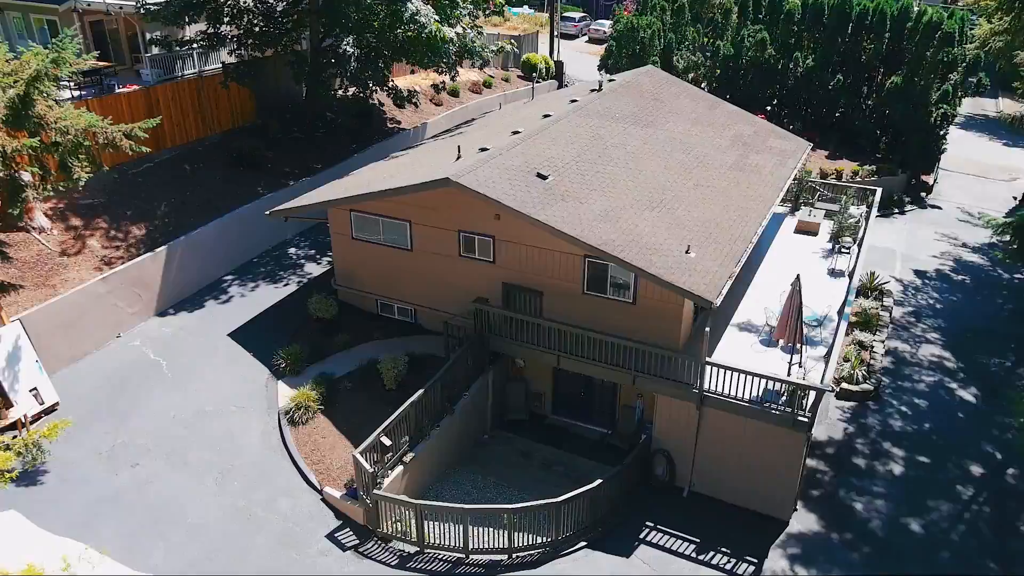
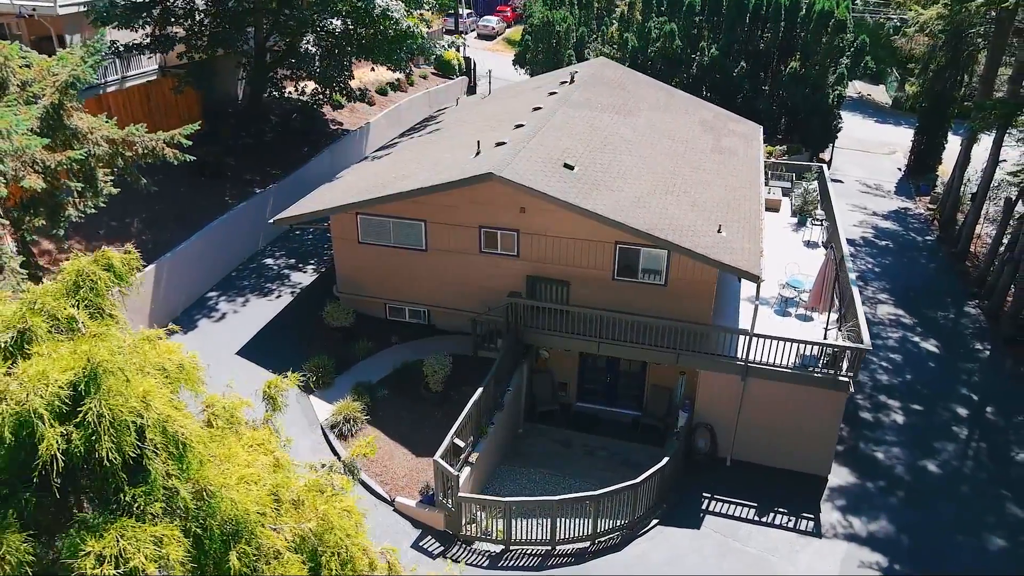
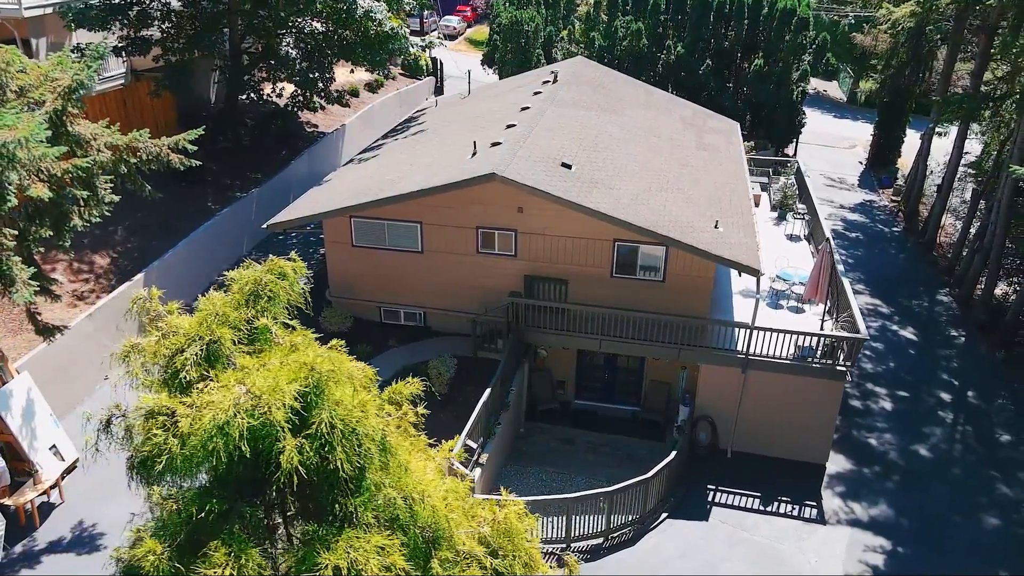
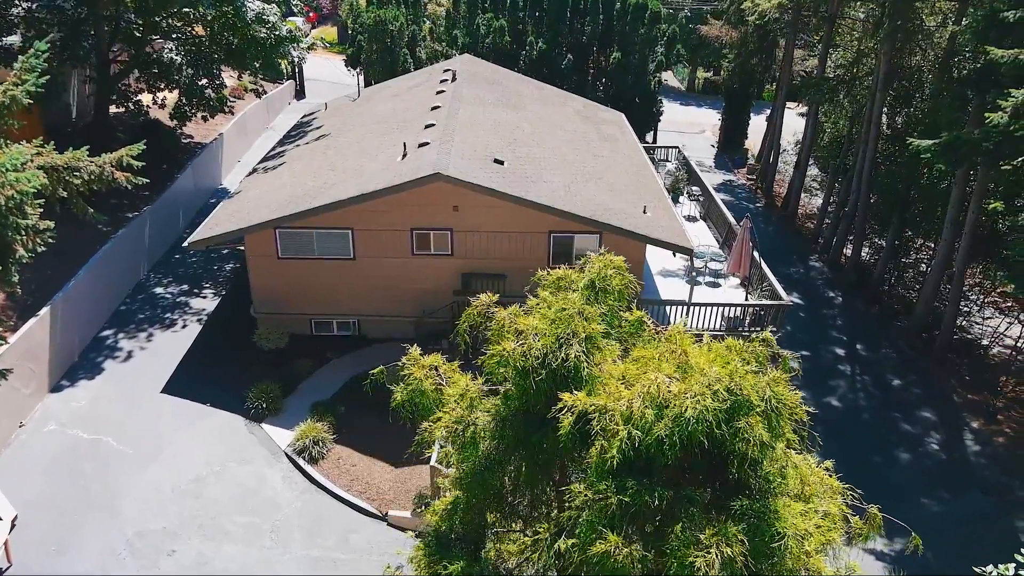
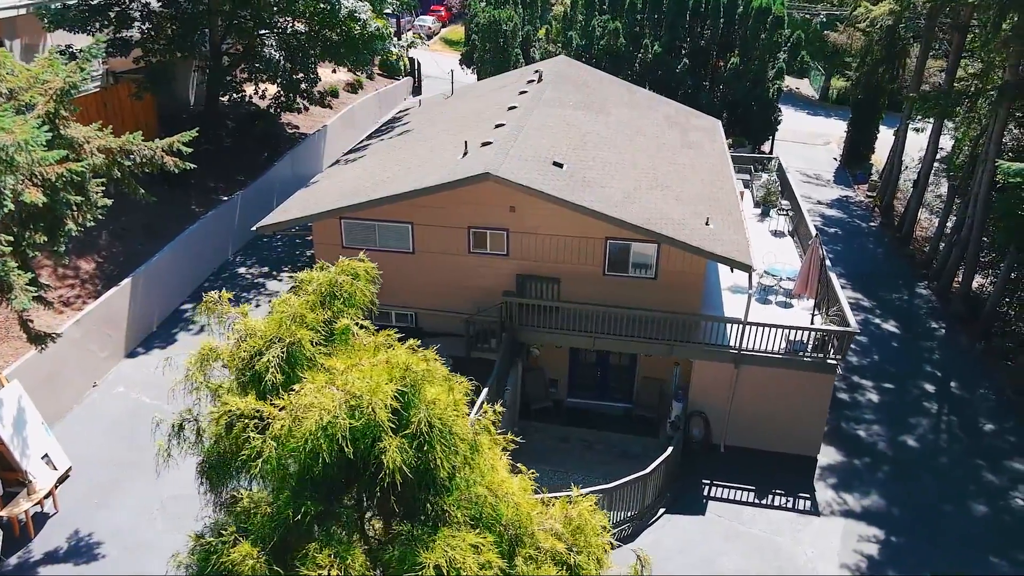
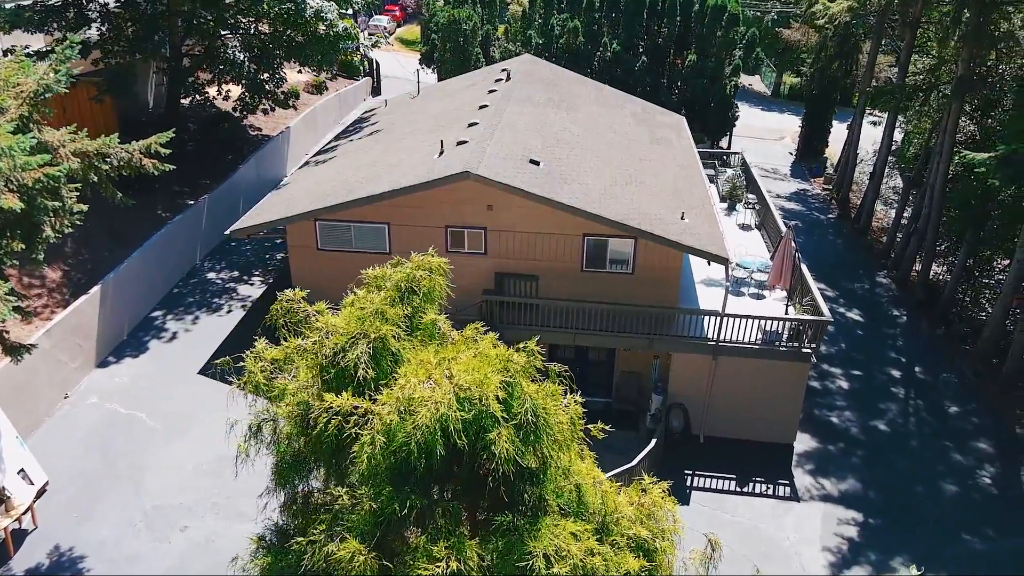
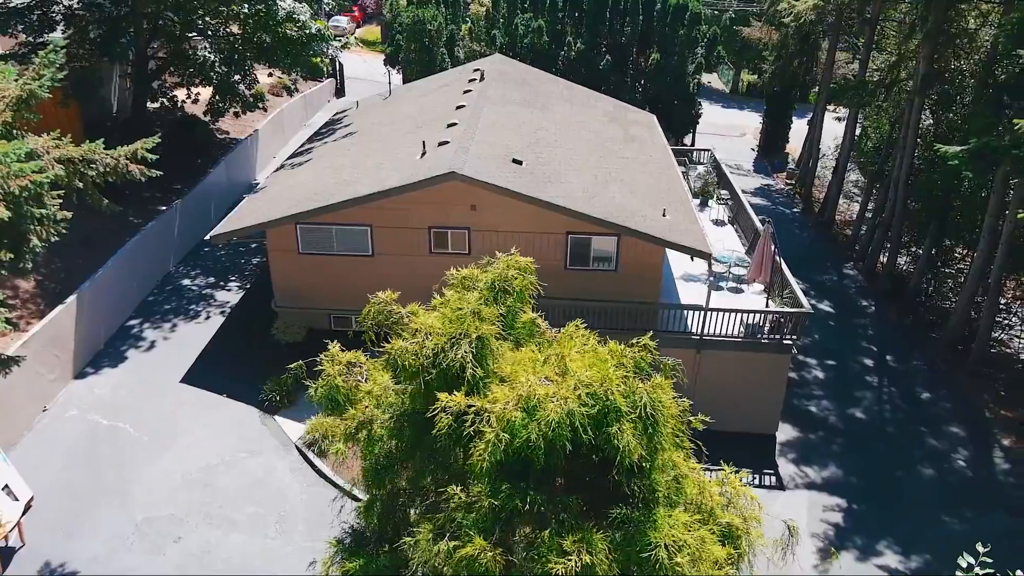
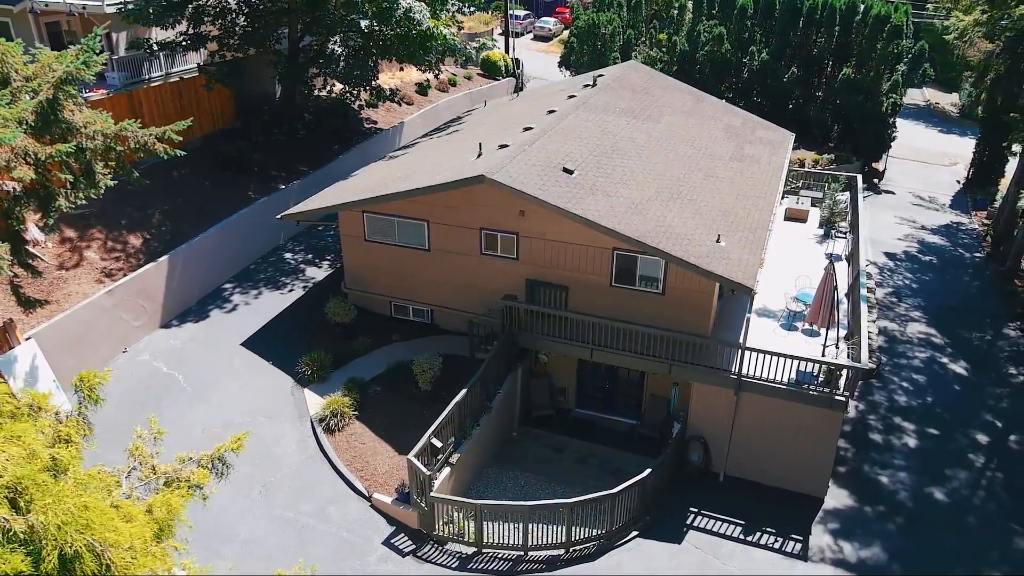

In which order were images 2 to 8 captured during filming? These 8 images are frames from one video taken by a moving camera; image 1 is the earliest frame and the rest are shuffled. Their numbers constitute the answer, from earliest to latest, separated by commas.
8, 2, 3, 5, 6, 7, 4
